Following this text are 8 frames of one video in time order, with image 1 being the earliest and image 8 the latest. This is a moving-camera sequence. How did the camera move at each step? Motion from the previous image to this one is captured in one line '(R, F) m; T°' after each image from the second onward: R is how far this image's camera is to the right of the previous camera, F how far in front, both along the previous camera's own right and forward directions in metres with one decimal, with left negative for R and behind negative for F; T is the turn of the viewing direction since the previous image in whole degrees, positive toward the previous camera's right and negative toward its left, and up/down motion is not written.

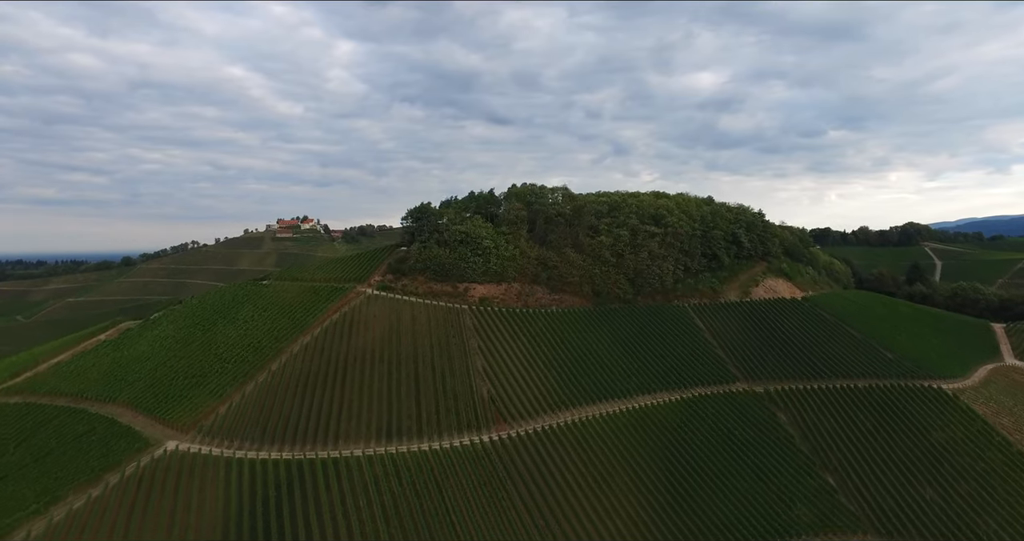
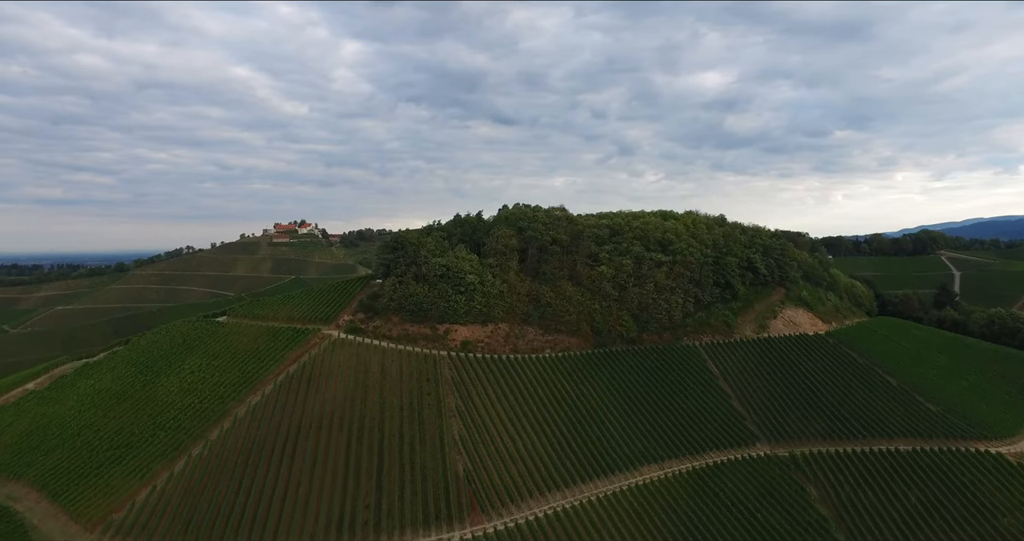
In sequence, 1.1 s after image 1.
(+1.0, +4.2) m; 0°
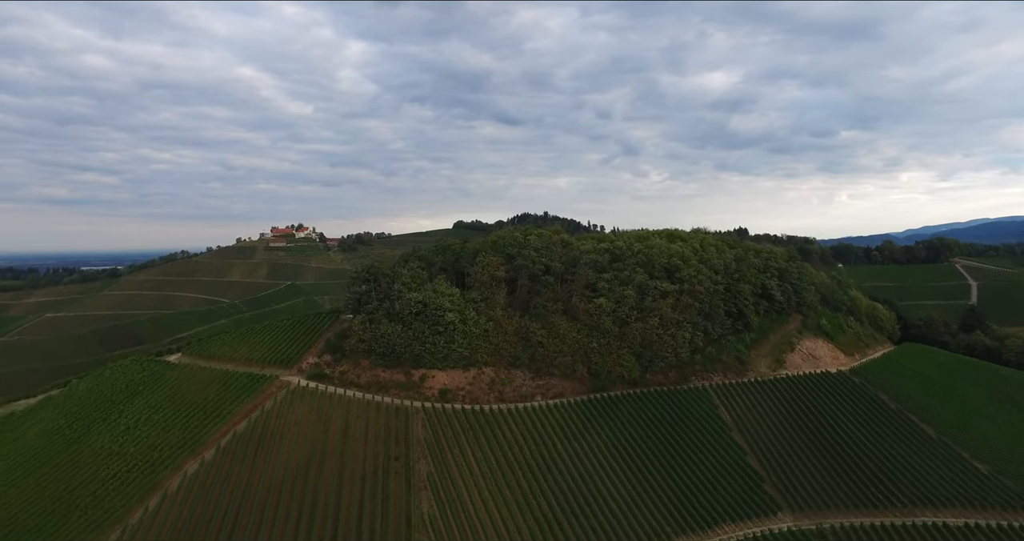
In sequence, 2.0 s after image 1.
(+1.0, +3.6) m; 0°
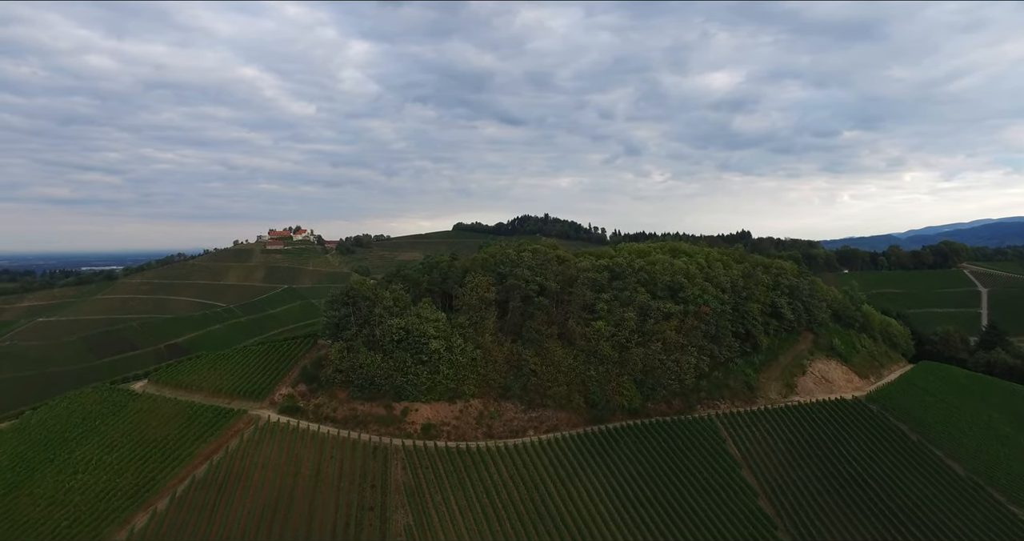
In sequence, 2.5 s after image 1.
(+0.6, +2.1) m; 0°
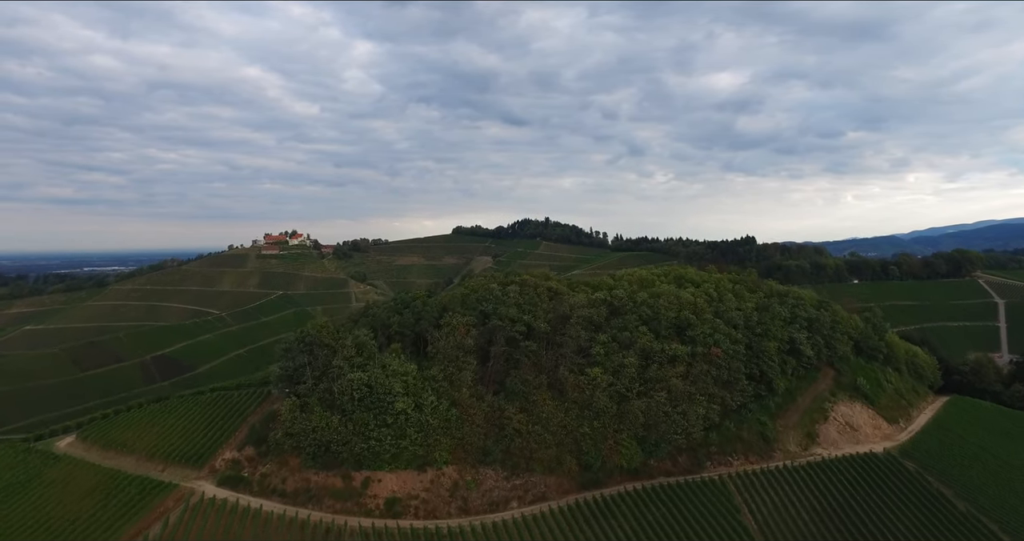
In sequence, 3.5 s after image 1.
(+1.0, +3.5) m; 0°
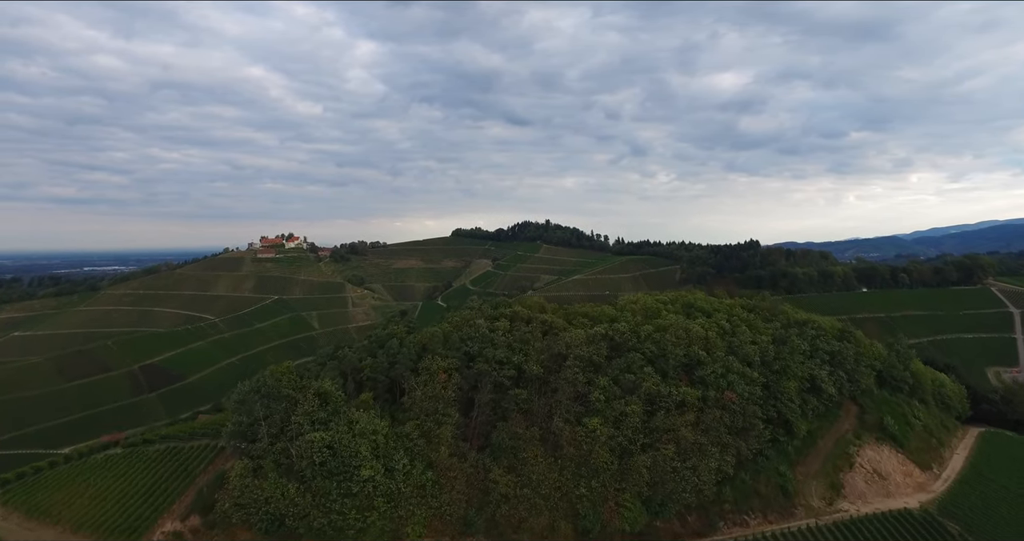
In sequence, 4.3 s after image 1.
(+0.6, +2.9) m; 0°
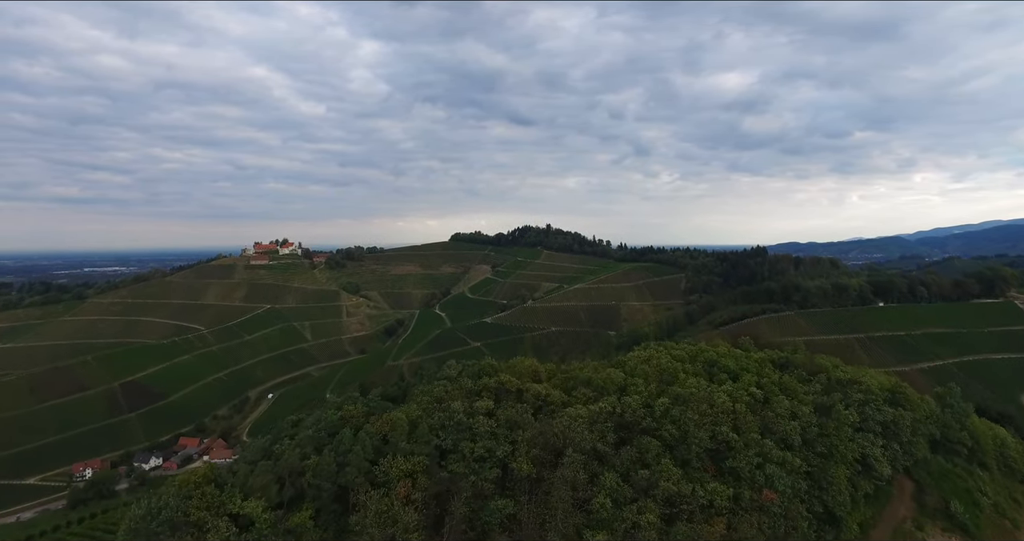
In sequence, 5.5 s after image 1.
(+0.7, +4.9) m; 0°
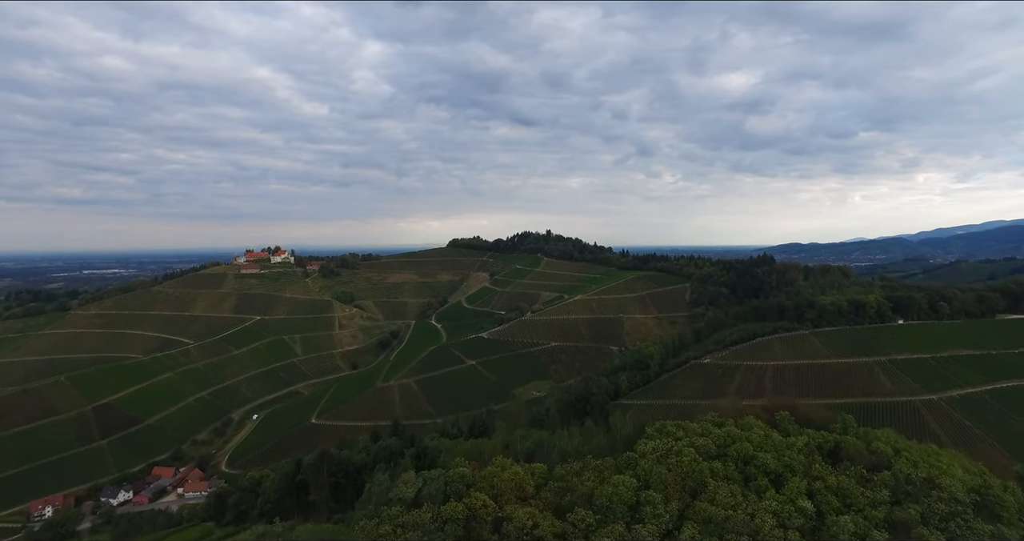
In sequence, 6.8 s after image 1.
(+1.0, +5.5) m; 0°
